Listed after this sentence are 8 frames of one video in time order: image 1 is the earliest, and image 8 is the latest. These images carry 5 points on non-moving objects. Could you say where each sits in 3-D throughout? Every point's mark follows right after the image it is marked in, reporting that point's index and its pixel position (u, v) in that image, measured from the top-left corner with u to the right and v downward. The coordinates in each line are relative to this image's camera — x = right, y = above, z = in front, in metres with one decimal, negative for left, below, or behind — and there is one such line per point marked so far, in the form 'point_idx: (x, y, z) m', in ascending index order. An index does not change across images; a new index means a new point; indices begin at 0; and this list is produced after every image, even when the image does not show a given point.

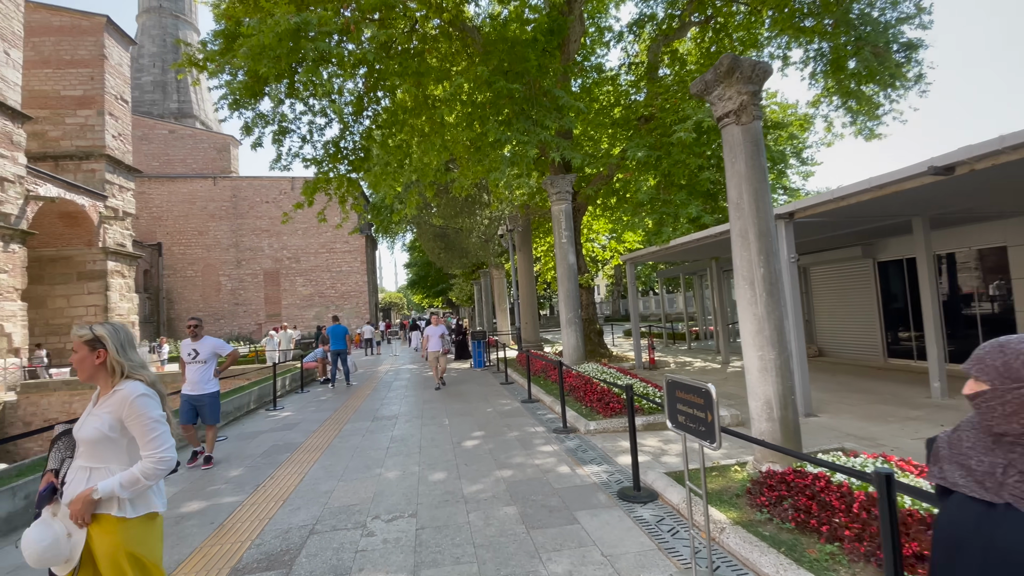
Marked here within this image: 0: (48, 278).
0: (-16.5, +0.3, +17.1) m
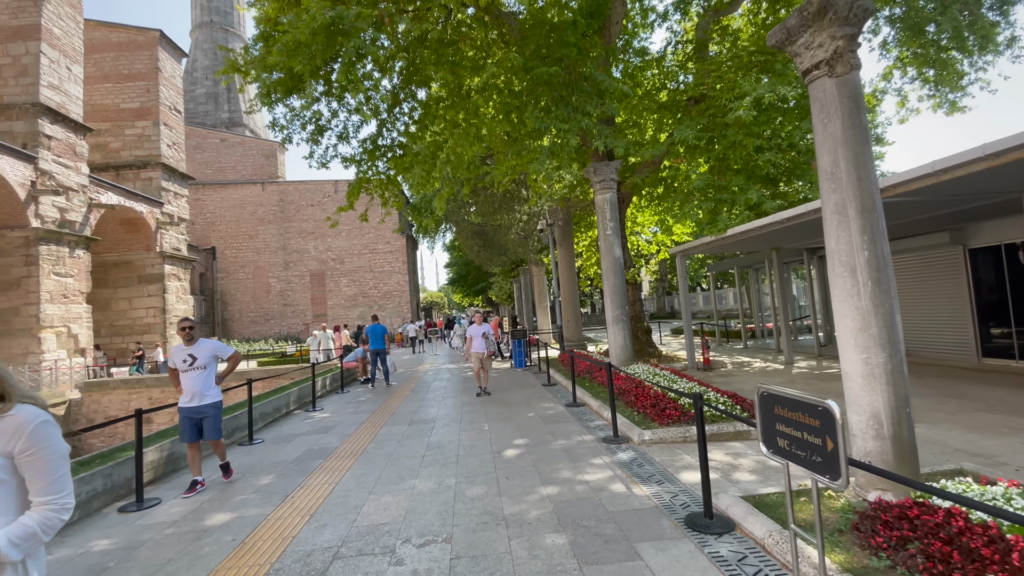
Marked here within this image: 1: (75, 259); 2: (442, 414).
0: (-15.0, +0.2, +18.0) m
1: (-12.9, +0.8, +14.2) m
2: (-1.1, -1.9, +7.2) m
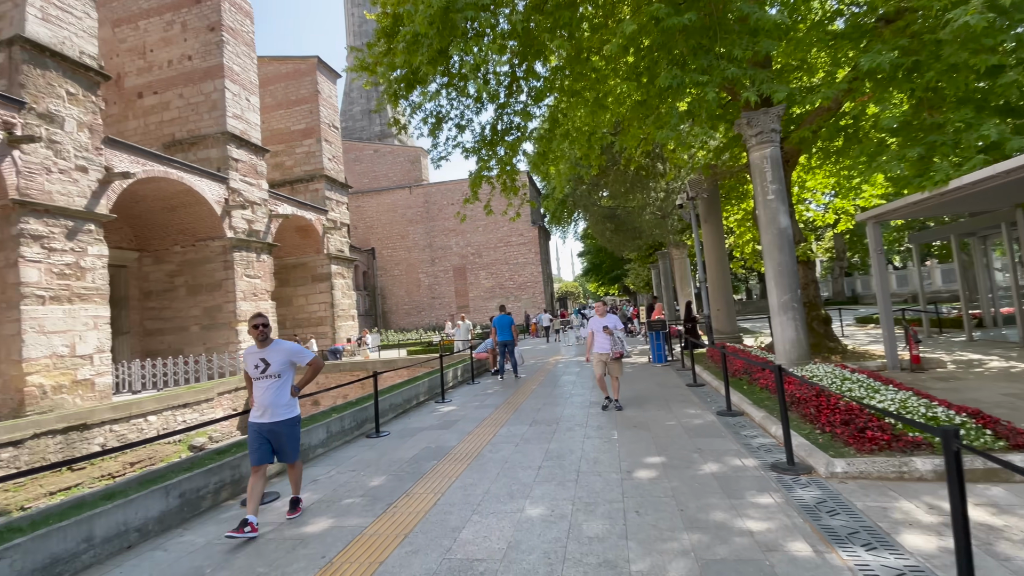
0: (-9.6, +0.3, +20.8) m
1: (-8.6, +0.9, +16.5) m
2: (+0.8, -1.7, +6.5) m
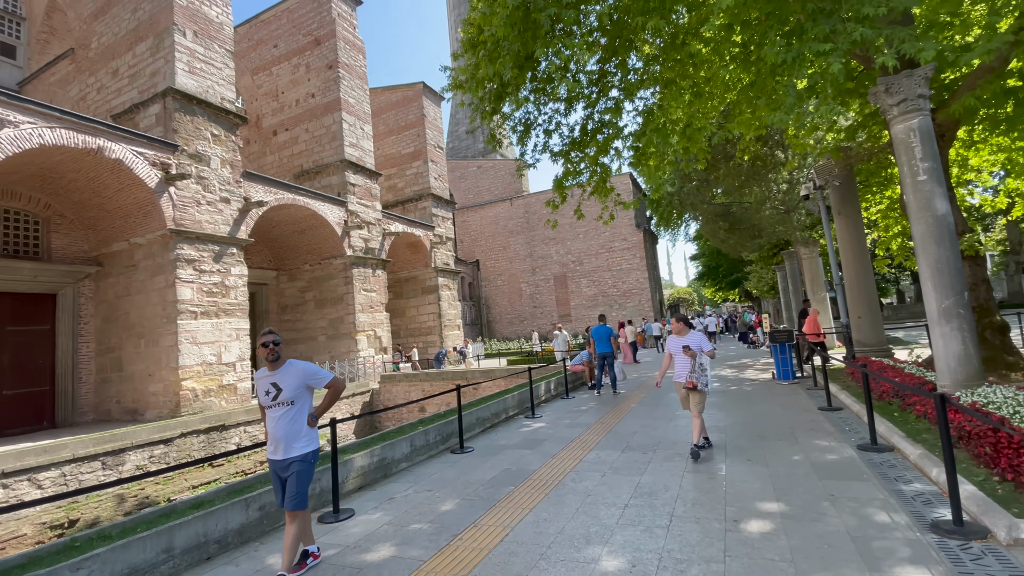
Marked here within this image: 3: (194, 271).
0: (-5.1, -0.3, +22.0) m
1: (-5.1, +0.4, +17.7) m
2: (+1.9, -1.8, +5.7) m
3: (-7.9, +0.4, +11.8) m
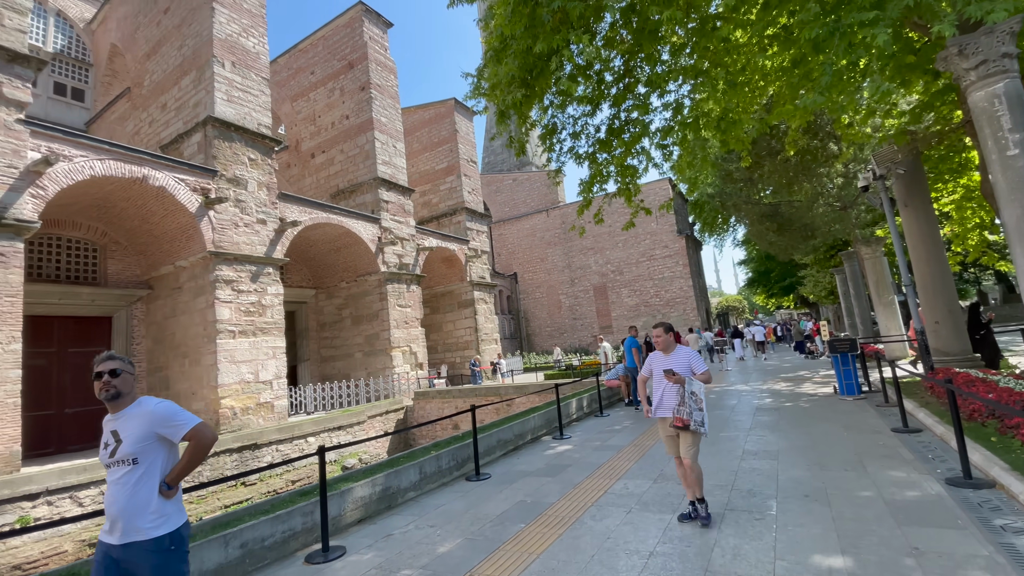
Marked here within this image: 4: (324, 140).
0: (-3.4, -1.0, +22.0) m
1: (-3.8, -0.2, +17.6) m
2: (+2.1, -1.9, +5.0) m
3: (-7.1, -0.1, +12.0) m
4: (-7.7, +6.0, +19.1) m
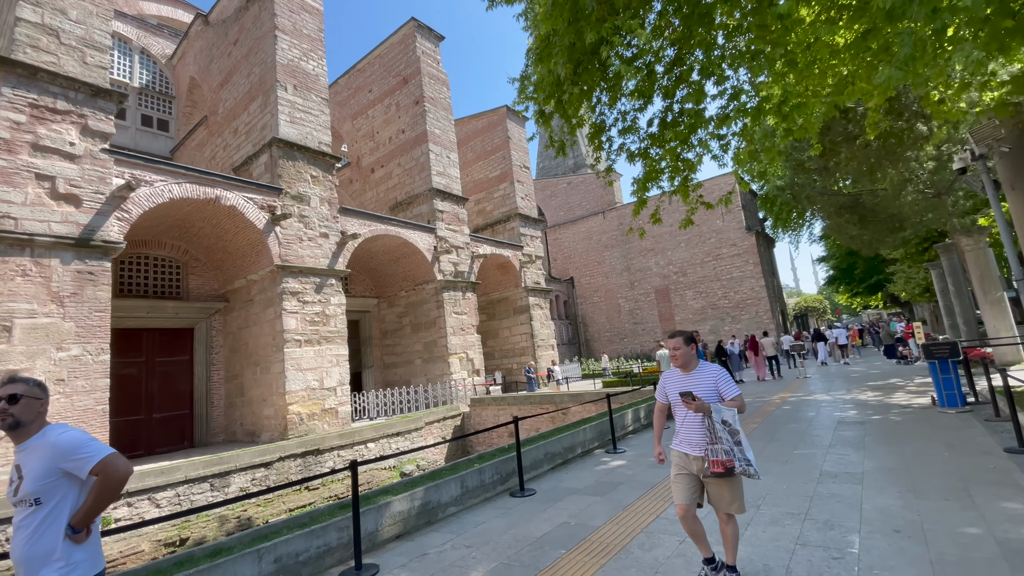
0: (-0.7, -1.3, +22.0) m
1: (-1.8, -0.5, +17.8) m
2: (+2.6, -1.9, +4.5) m
3: (-5.8, -0.4, +12.6) m
4: (-5.5, +5.6, +19.8) m
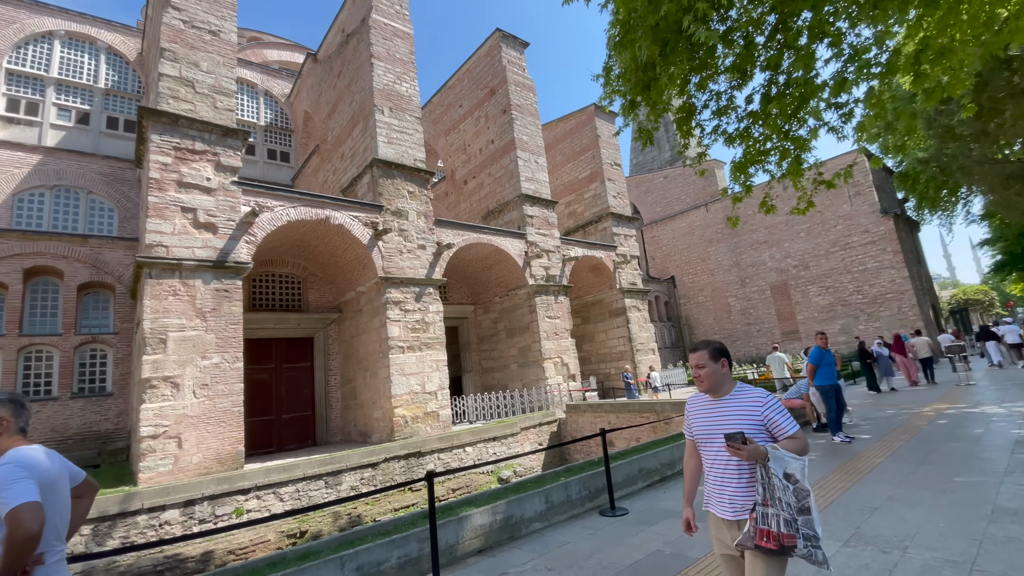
0: (+3.6, -1.4, +21.4) m
1: (+1.7, -0.6, +17.5) m
2: (+3.3, -1.8, +3.6) m
3: (-3.2, -0.7, +13.3) m
4: (-1.7, +5.3, +20.4) m
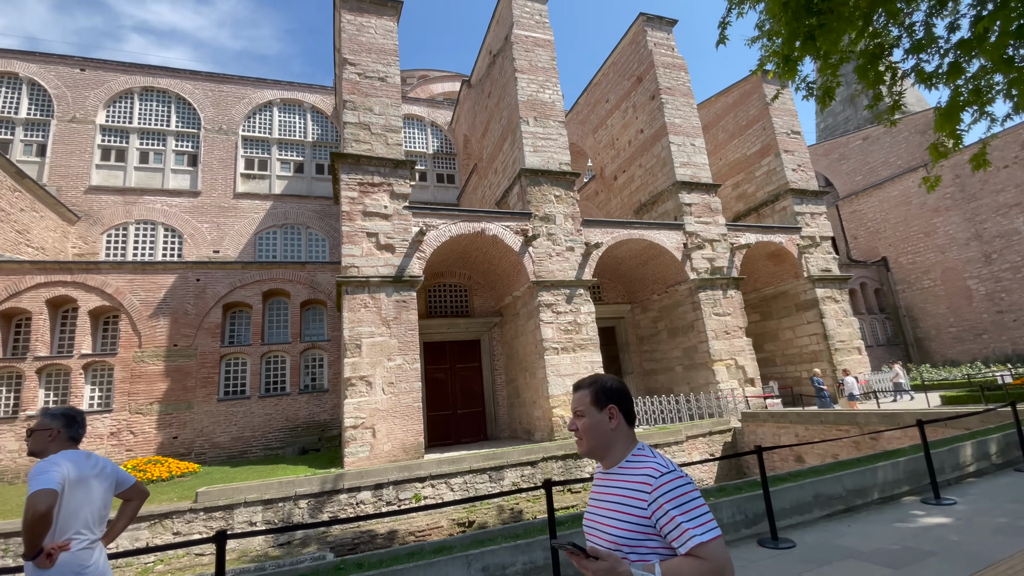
0: (+10.5, -1.0, +18.8) m
1: (+7.3, -0.4, +15.8) m
2: (+4.0, -1.7, +2.2) m
3: (+1.2, -0.7, +13.6) m
4: (+4.7, +5.4, +19.7) m
